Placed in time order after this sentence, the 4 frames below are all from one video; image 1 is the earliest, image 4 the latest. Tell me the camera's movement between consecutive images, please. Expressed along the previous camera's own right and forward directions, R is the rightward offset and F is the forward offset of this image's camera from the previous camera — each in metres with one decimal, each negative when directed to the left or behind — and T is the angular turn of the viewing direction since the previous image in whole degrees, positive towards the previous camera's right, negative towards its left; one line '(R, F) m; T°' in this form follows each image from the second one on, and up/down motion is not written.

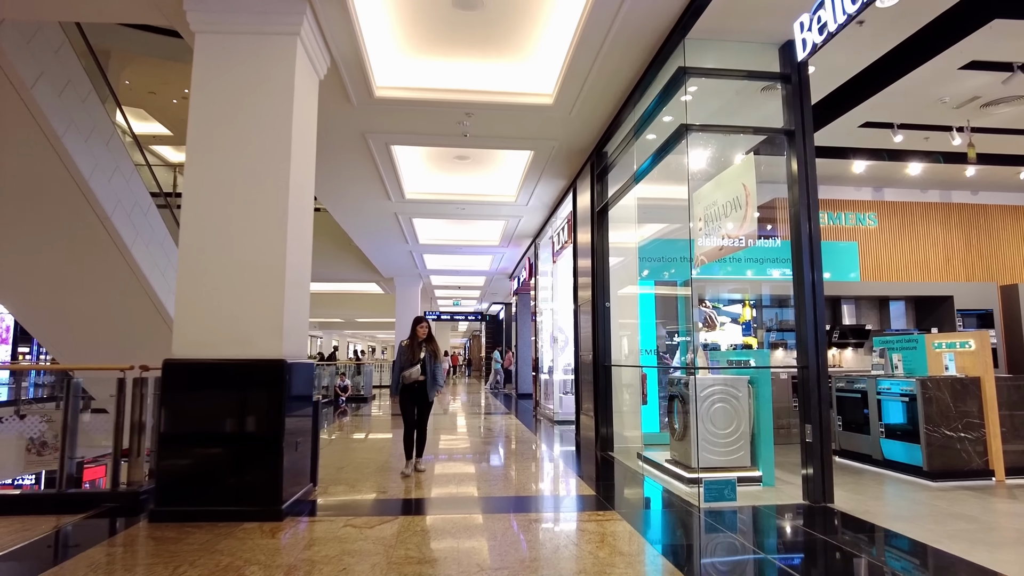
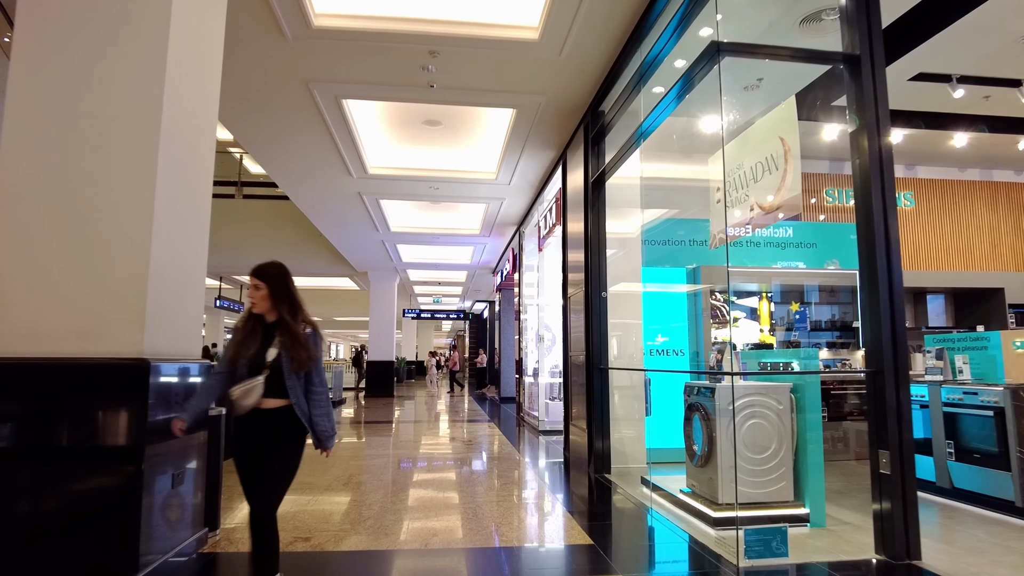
(+0.1, +1.0) m; +1°
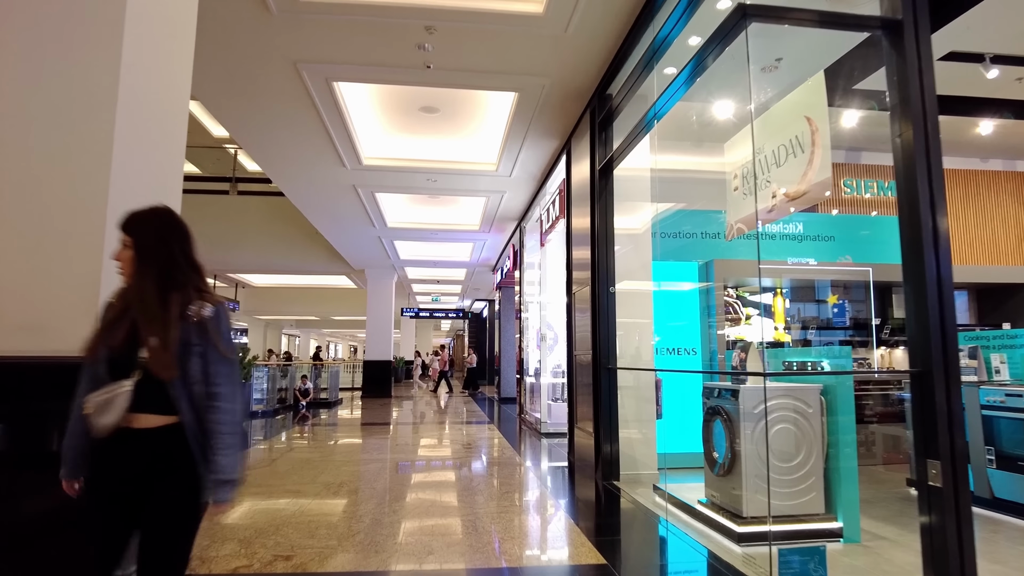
(0.0, +0.3) m; 0°
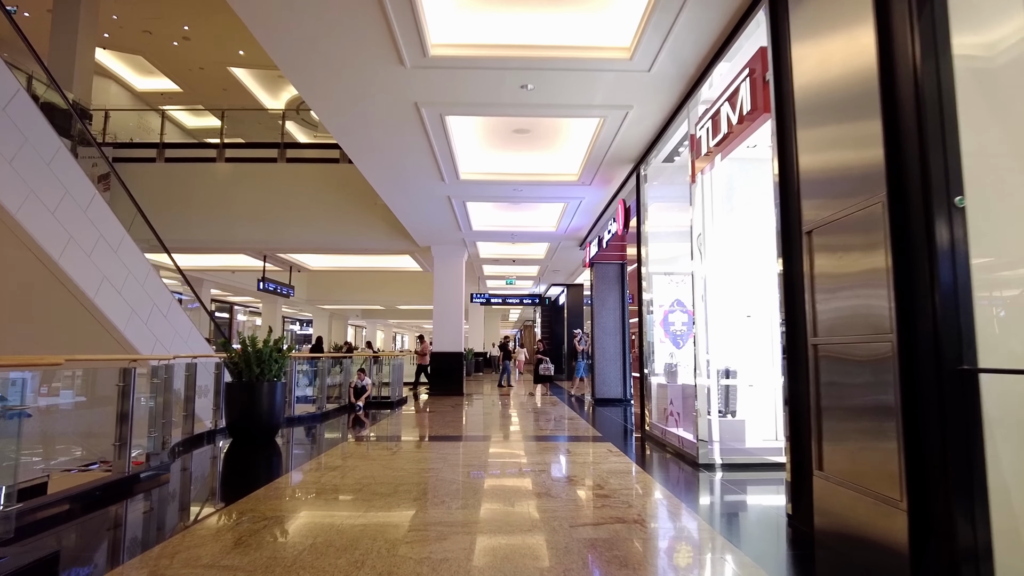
(-0.5, +2.2) m; -6°
